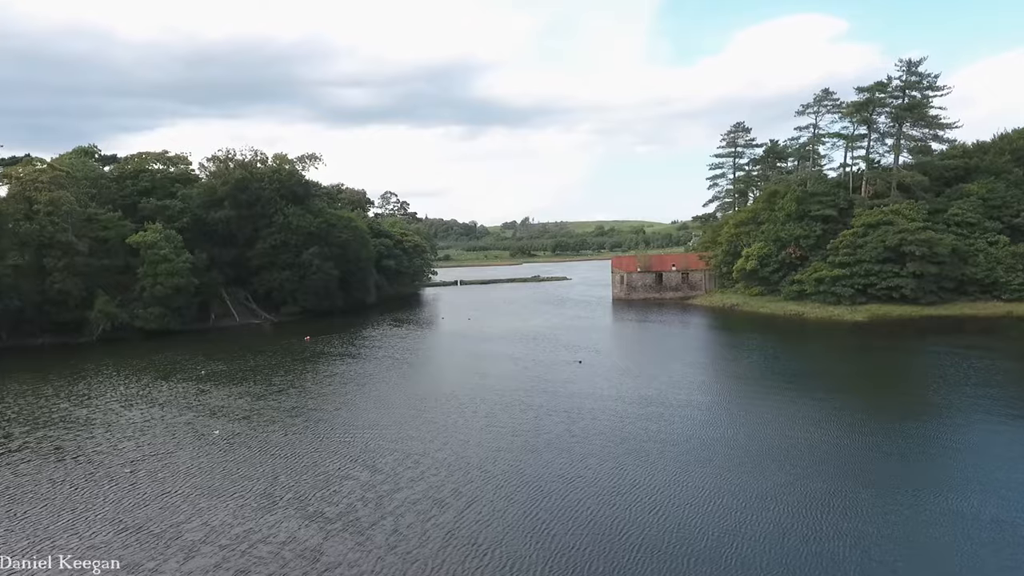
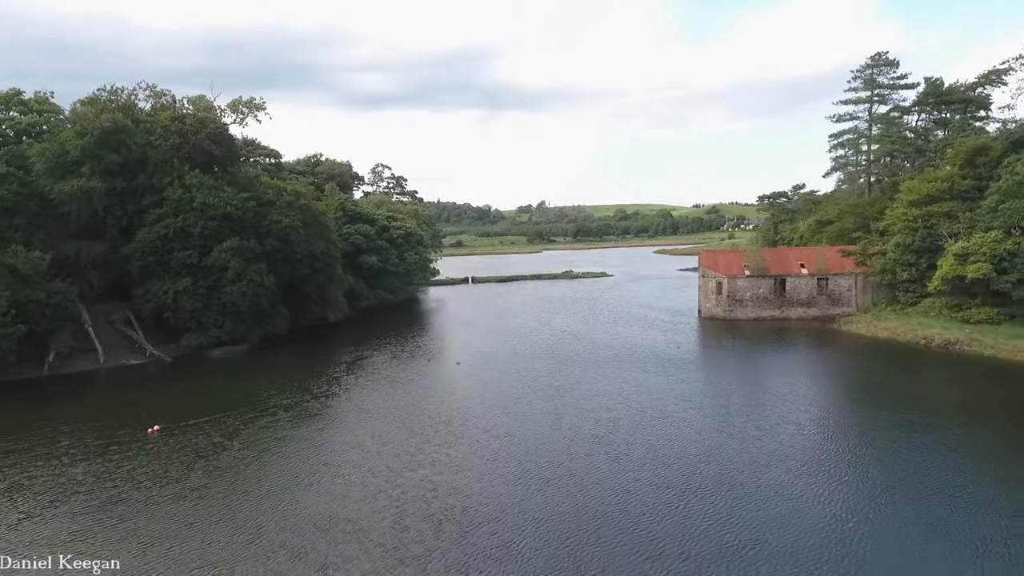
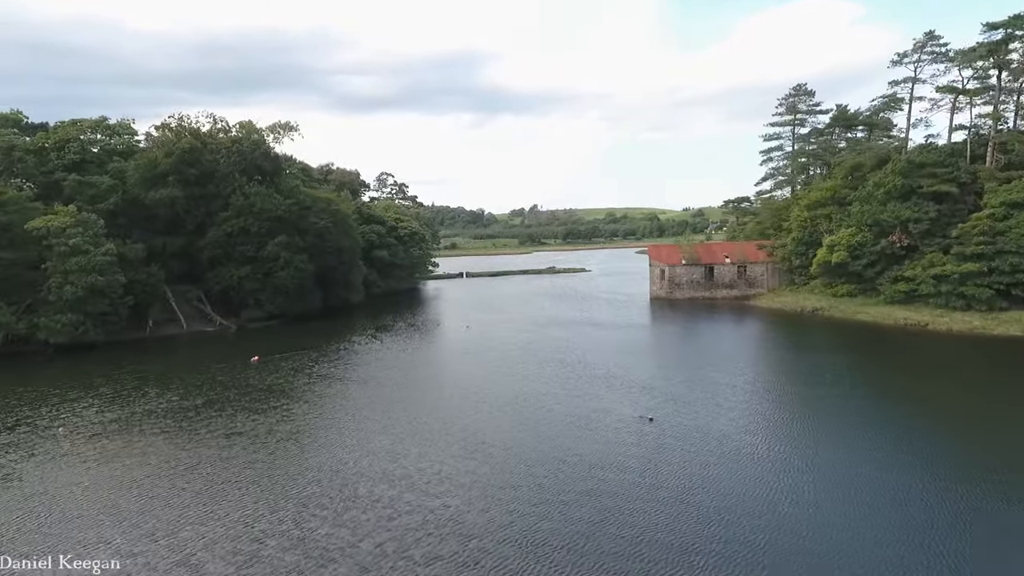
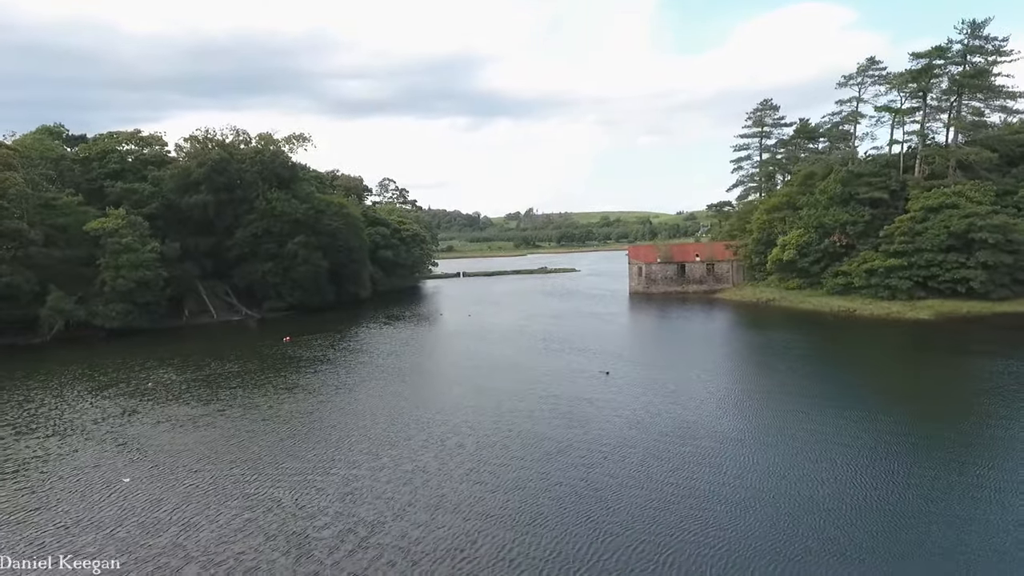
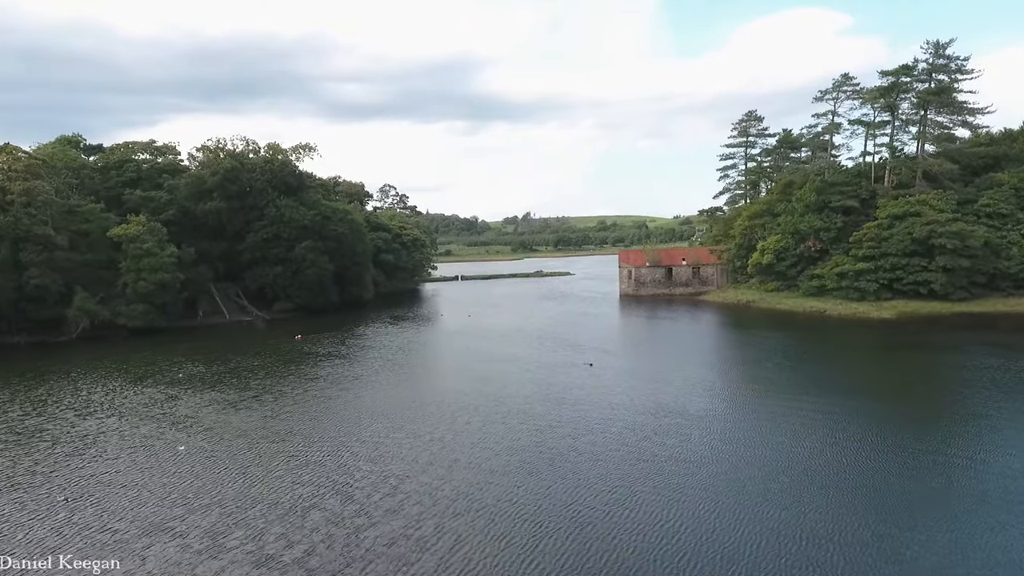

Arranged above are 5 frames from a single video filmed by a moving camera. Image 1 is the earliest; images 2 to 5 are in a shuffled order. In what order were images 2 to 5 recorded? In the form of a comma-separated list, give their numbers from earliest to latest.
5, 4, 3, 2
